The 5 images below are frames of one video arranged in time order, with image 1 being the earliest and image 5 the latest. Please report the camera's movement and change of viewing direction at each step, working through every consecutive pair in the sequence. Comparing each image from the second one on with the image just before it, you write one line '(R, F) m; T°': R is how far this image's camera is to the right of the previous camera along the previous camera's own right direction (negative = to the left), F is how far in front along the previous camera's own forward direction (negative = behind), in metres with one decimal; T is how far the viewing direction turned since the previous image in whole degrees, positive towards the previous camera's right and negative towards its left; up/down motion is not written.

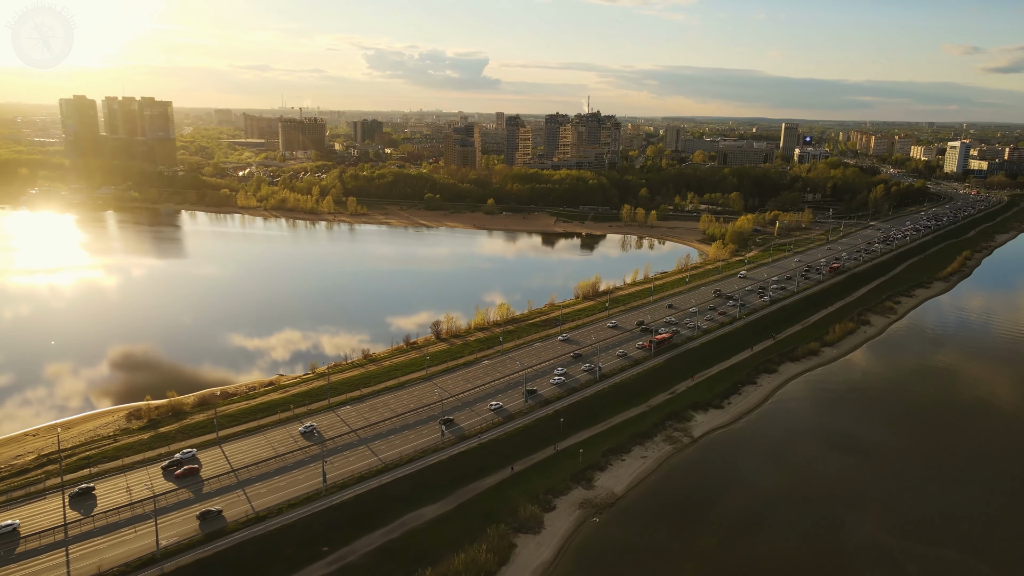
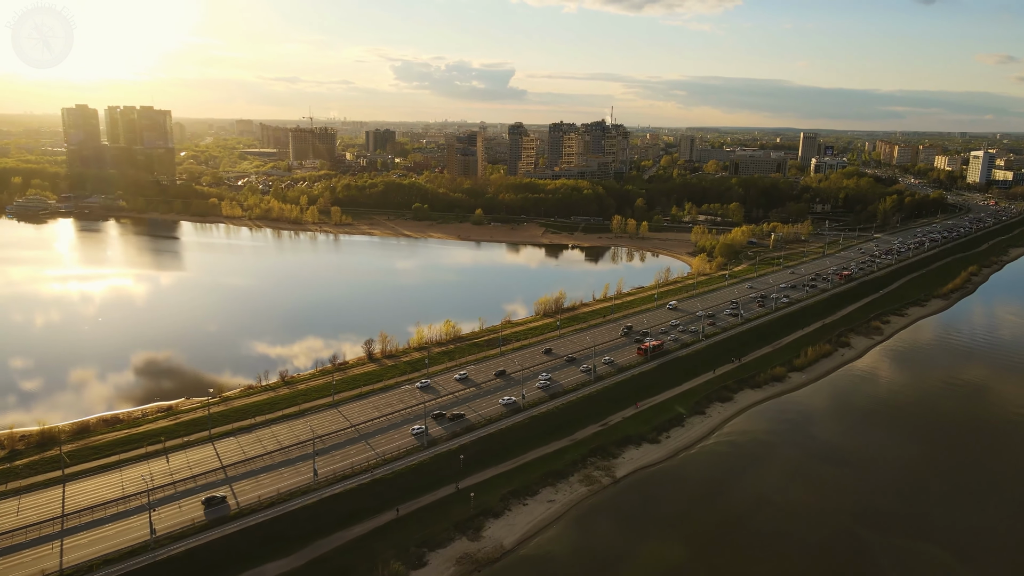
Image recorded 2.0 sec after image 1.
(+2.0, +1.2) m; -2°
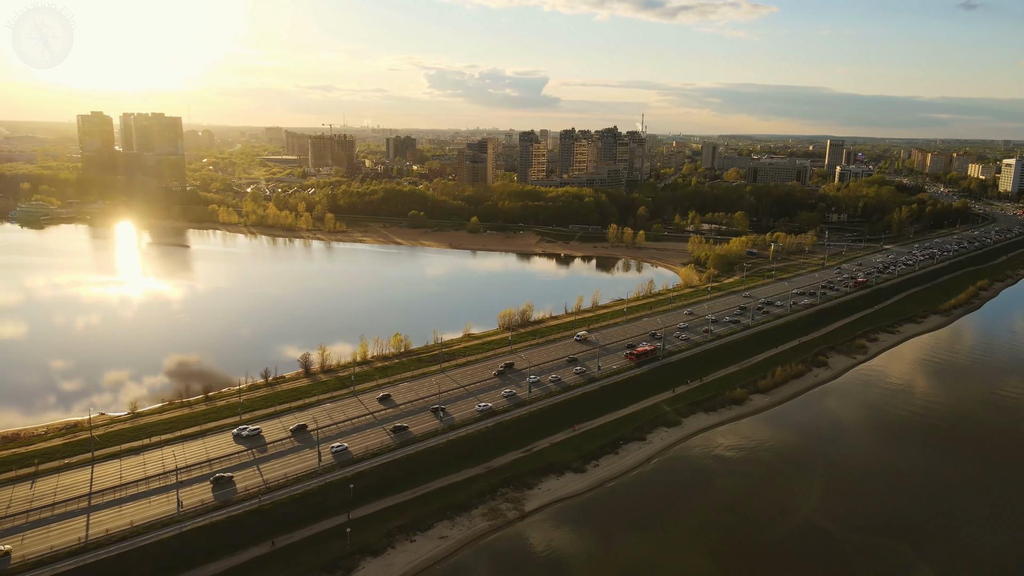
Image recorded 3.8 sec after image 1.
(+1.9, +0.9) m; -2°
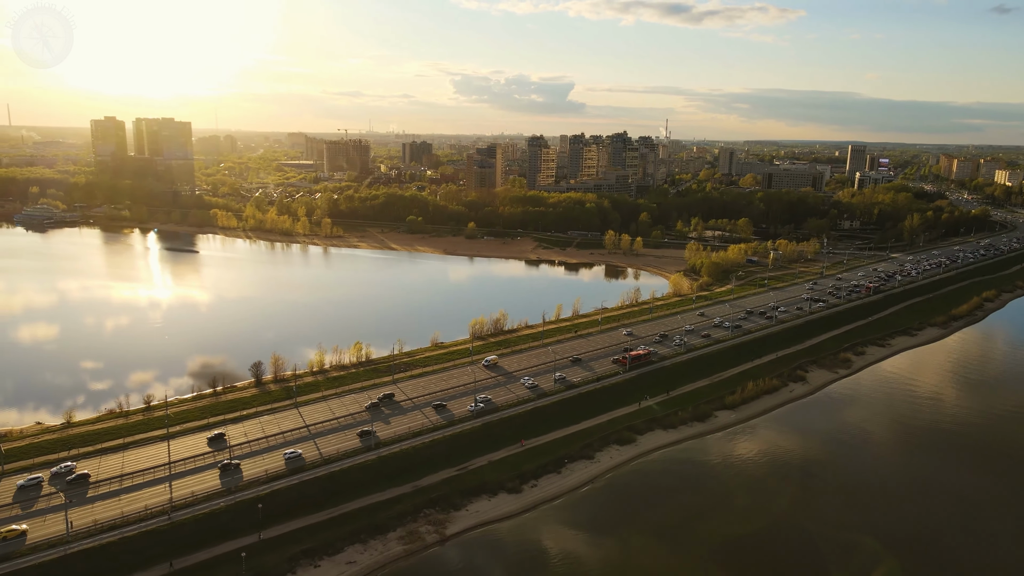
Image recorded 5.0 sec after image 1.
(+1.4, +0.5) m; -2°
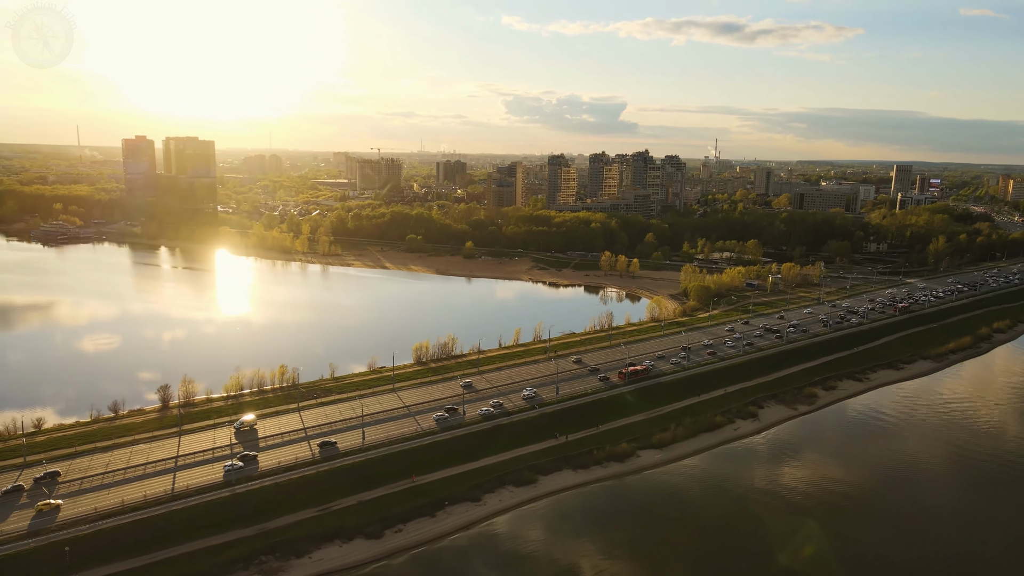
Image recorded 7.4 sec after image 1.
(+2.6, +1.0) m; -4°
